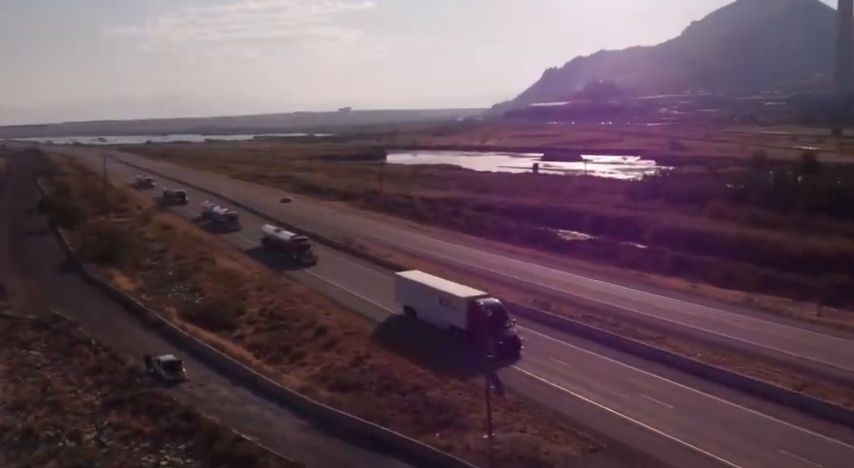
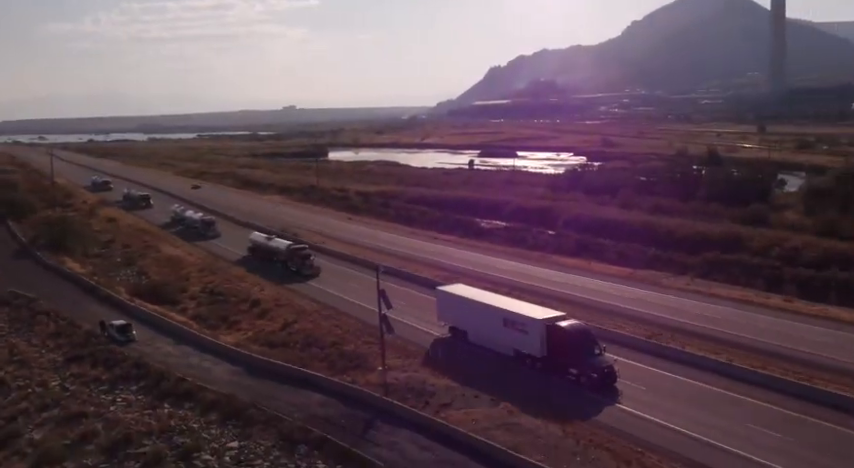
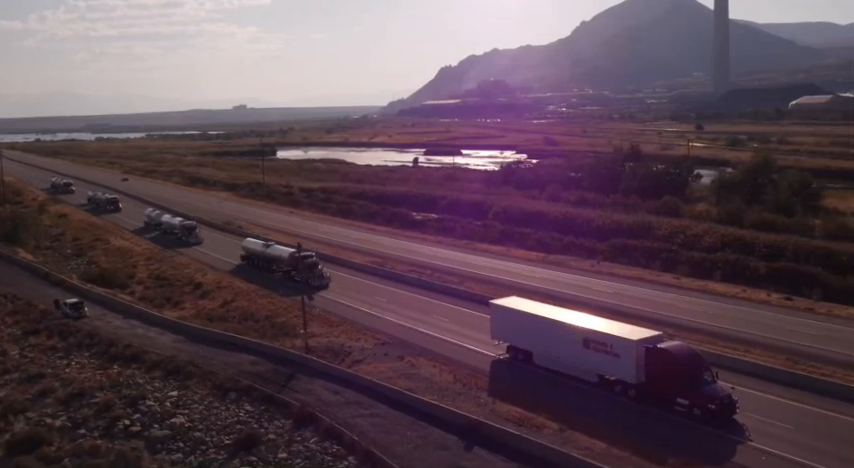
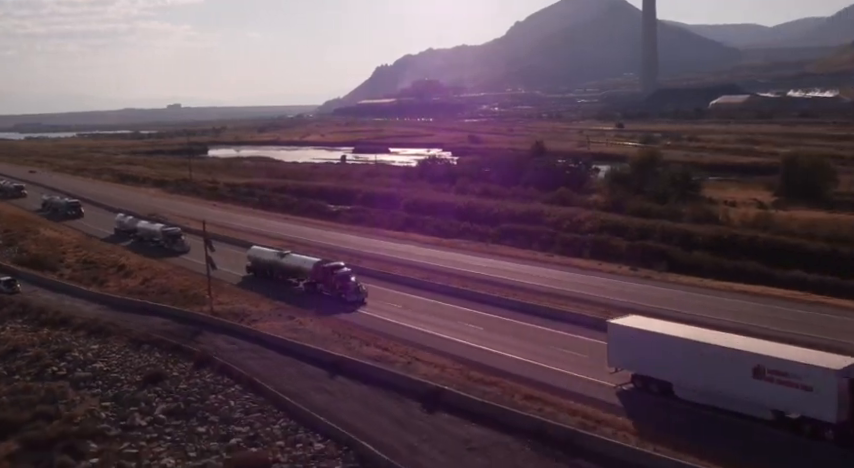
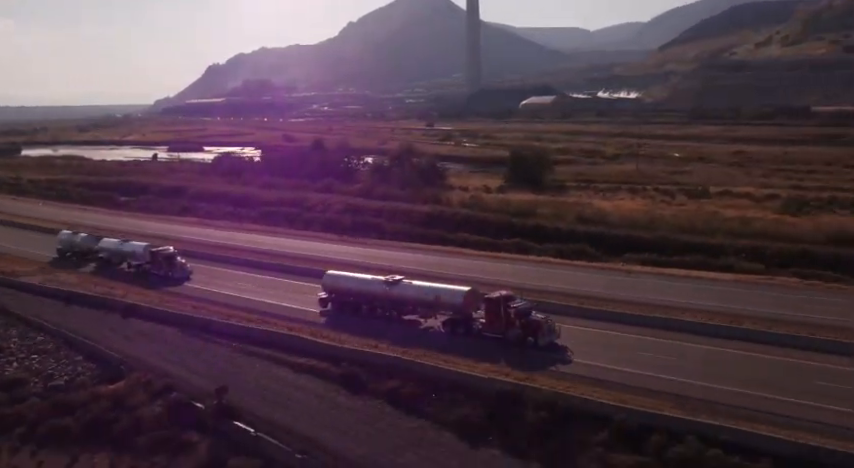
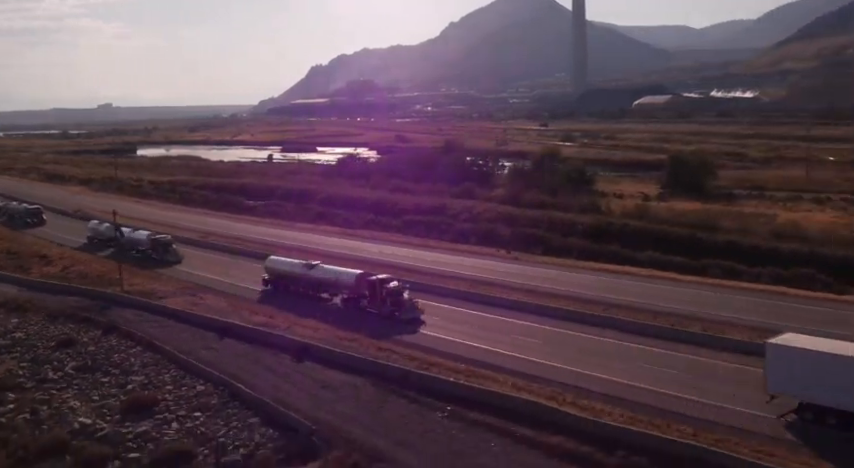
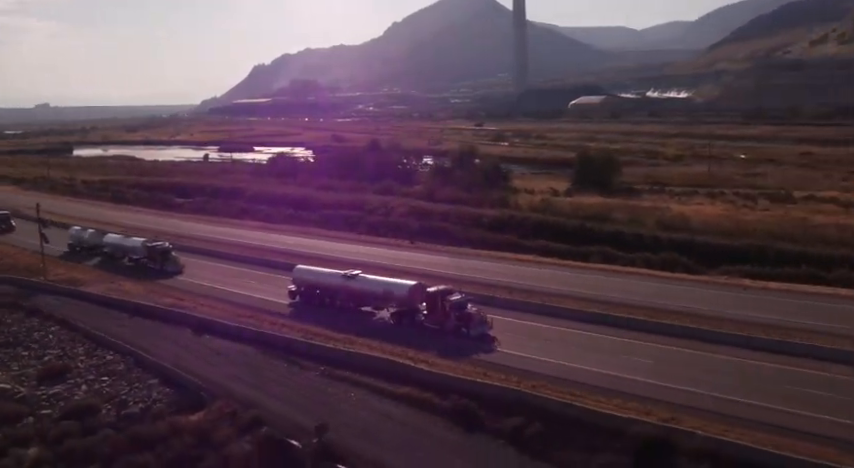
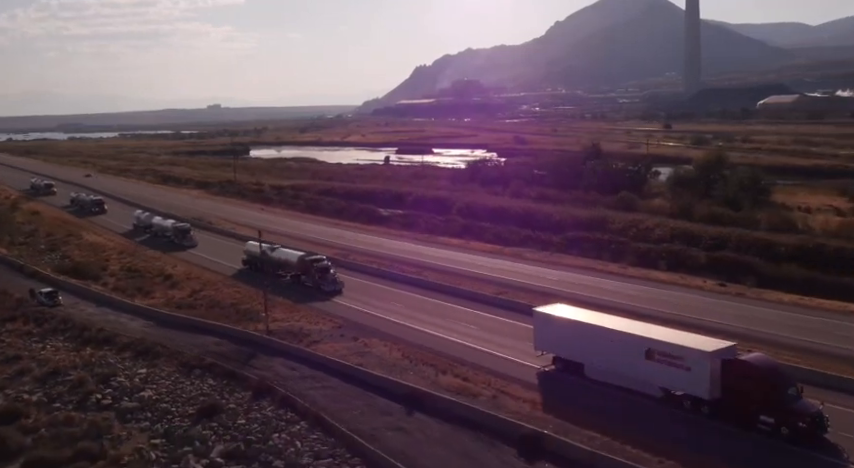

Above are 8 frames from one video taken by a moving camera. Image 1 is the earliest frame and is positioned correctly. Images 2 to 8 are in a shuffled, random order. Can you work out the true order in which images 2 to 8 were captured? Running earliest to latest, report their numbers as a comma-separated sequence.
2, 3, 8, 4, 6, 7, 5
